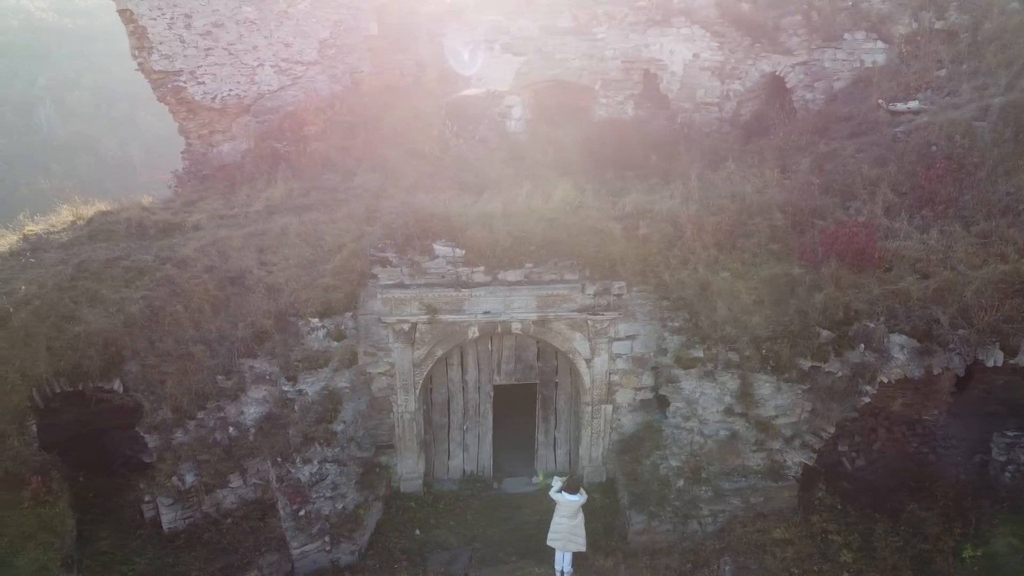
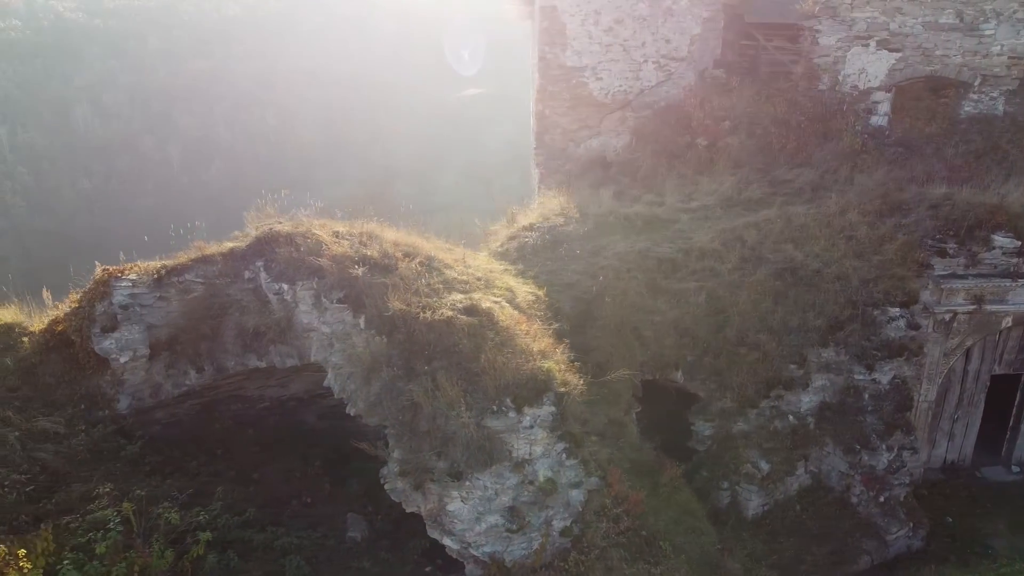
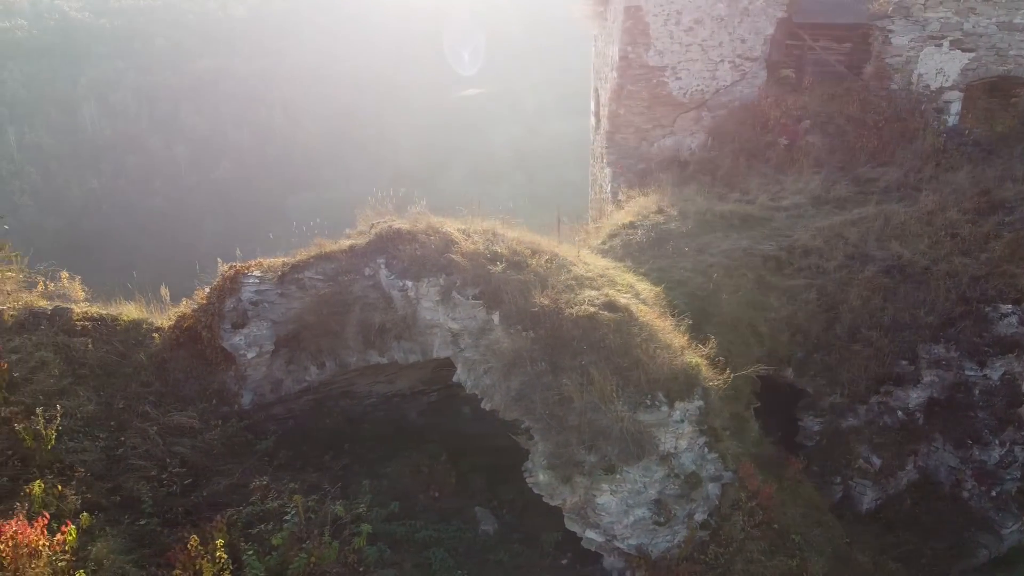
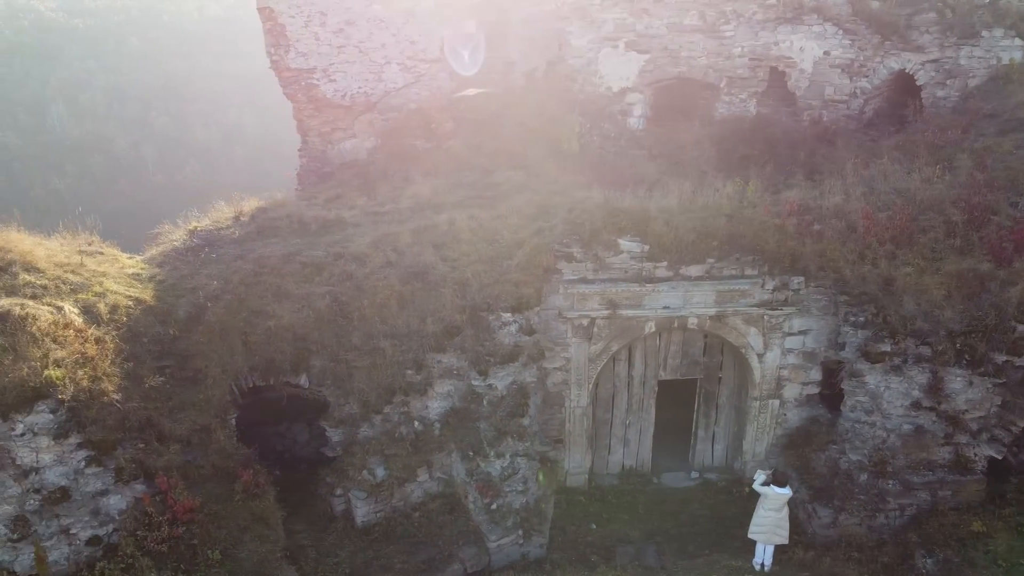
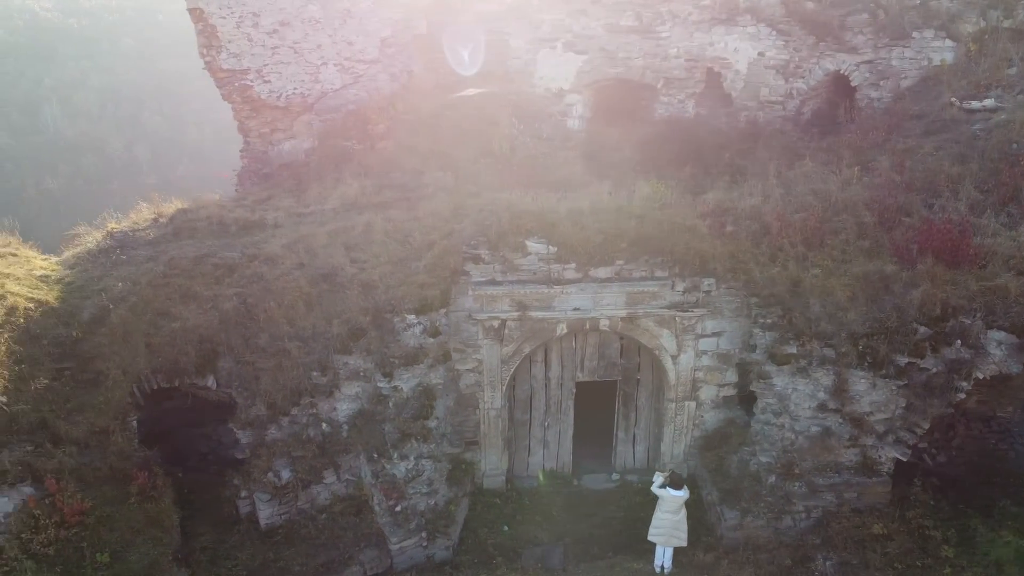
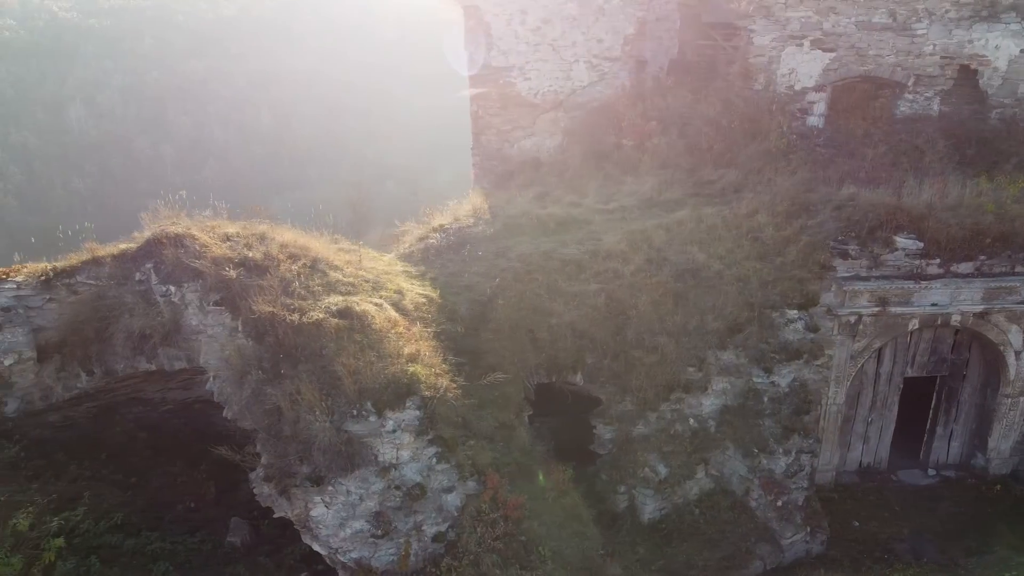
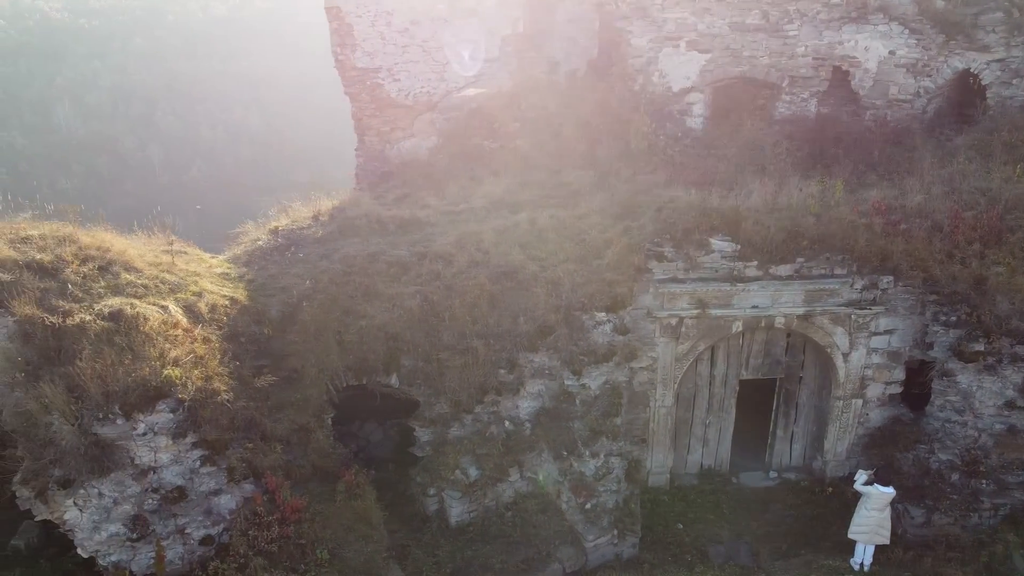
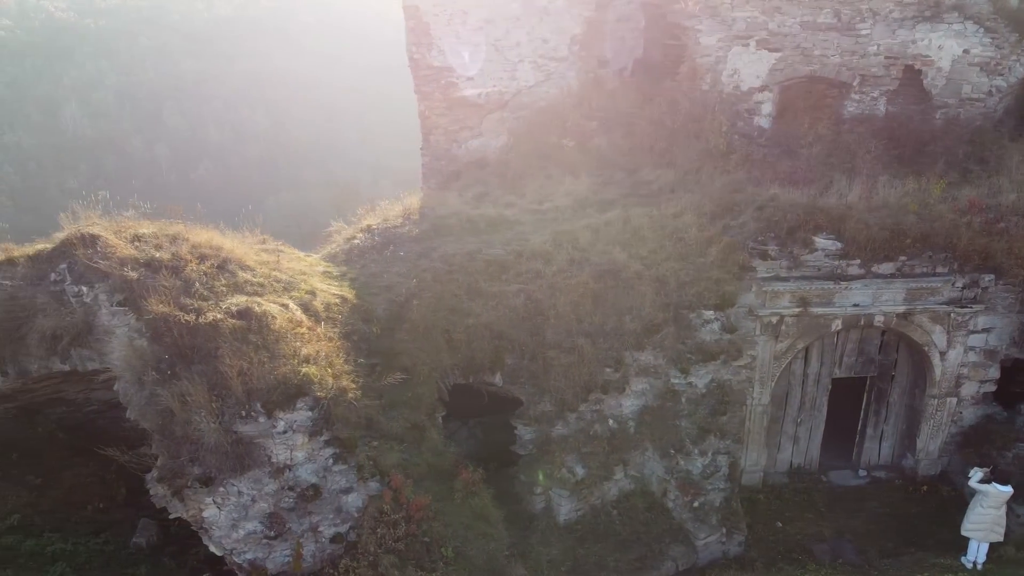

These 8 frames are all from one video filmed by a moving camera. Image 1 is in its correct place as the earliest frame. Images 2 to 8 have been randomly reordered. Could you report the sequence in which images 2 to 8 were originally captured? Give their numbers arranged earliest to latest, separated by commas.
5, 4, 7, 8, 6, 2, 3
